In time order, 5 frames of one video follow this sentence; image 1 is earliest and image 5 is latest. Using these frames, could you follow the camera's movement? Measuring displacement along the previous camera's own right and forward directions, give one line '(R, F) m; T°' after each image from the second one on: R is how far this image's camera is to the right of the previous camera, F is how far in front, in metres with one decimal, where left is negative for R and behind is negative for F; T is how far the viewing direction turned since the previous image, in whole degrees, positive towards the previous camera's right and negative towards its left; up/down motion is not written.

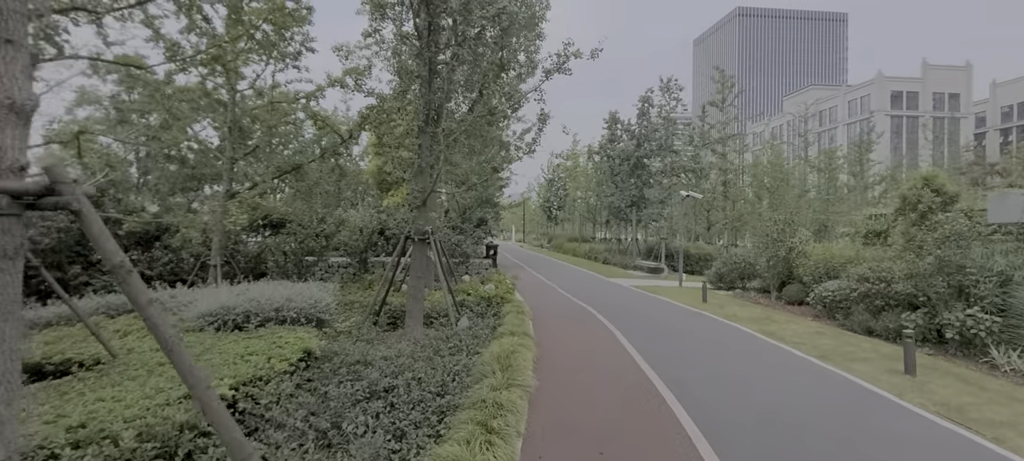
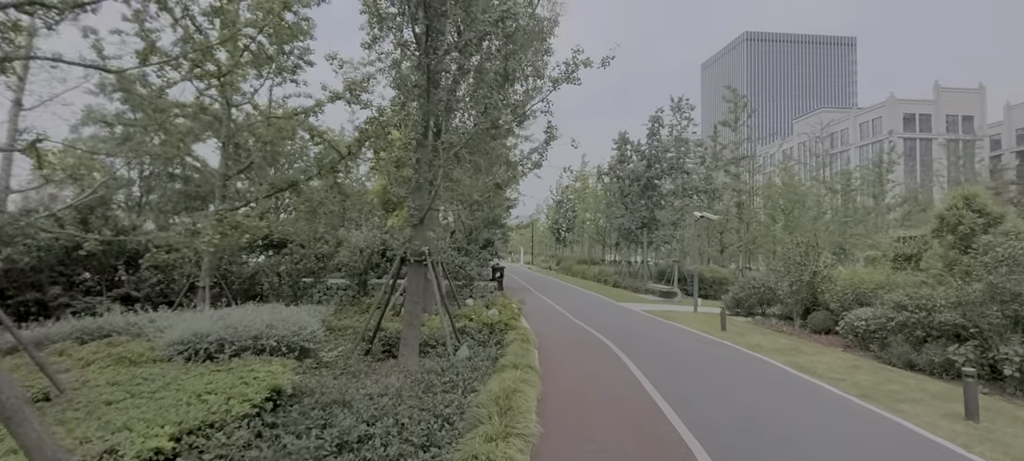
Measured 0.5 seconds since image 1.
(+0.1, +0.7) m; -1°
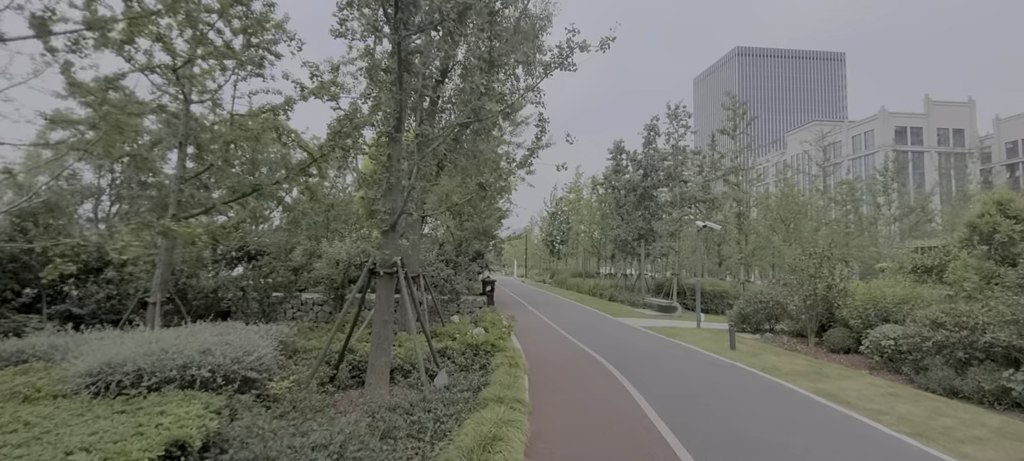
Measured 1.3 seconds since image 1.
(+0.1, +1.1) m; +1°
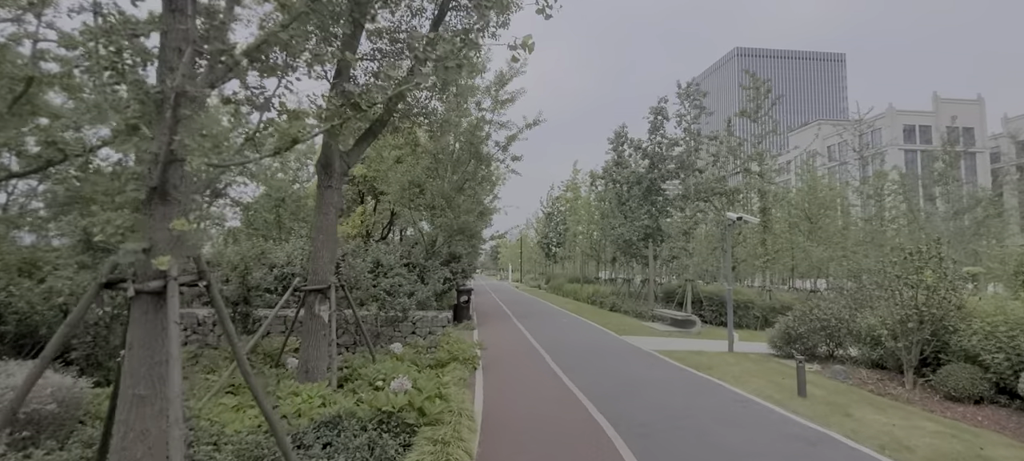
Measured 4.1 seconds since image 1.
(+0.6, +3.6) m; 0°
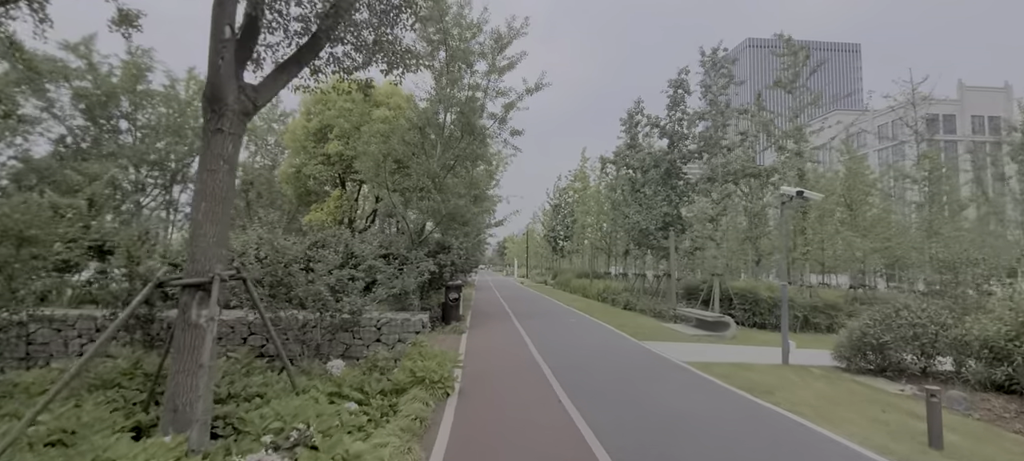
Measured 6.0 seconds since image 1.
(+0.3, +2.5) m; -1°
